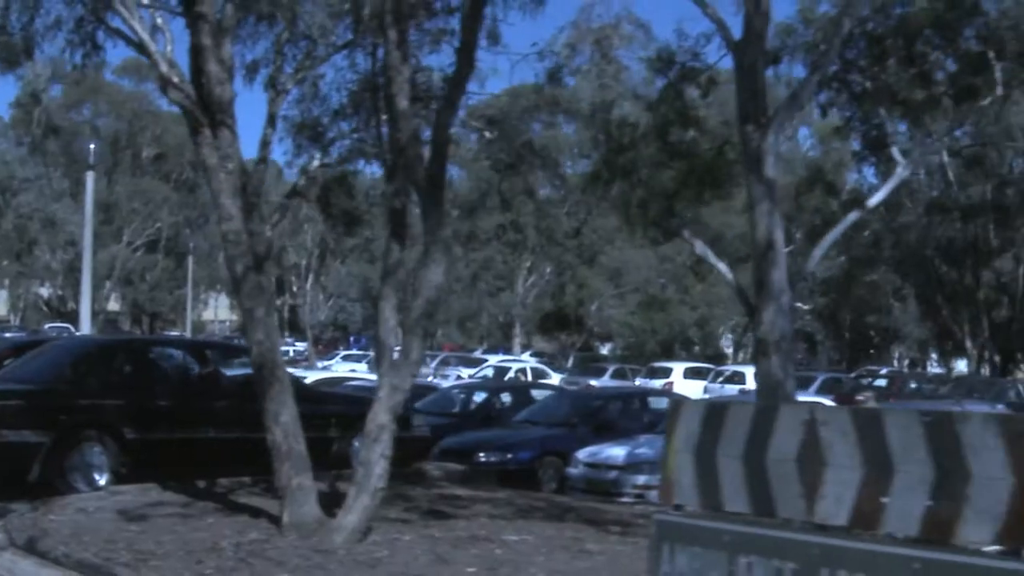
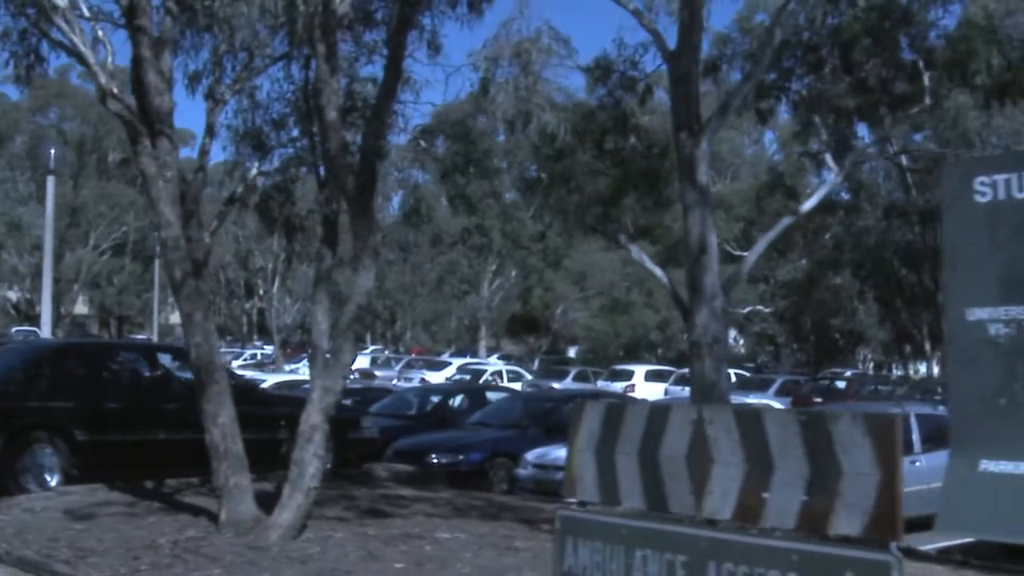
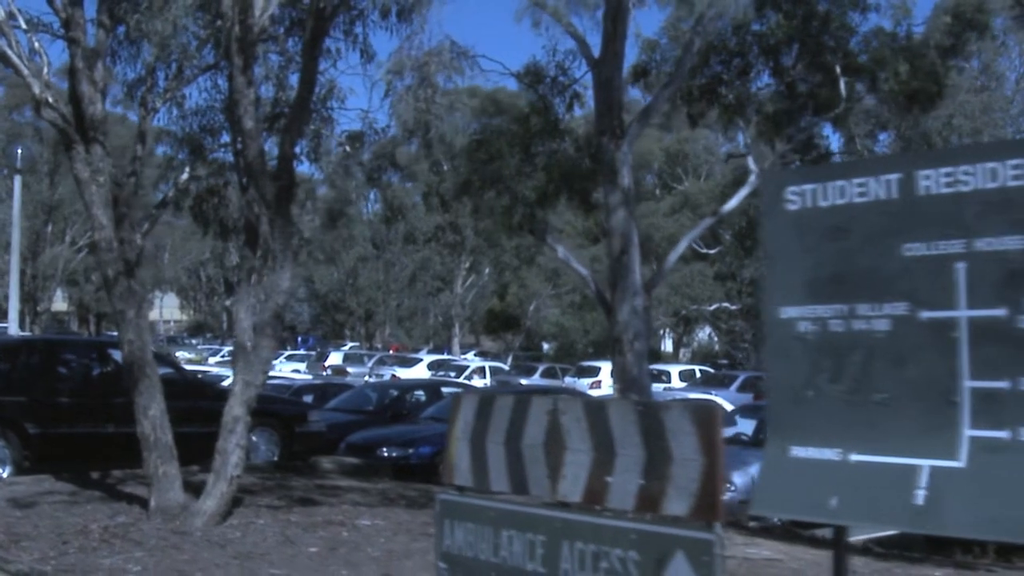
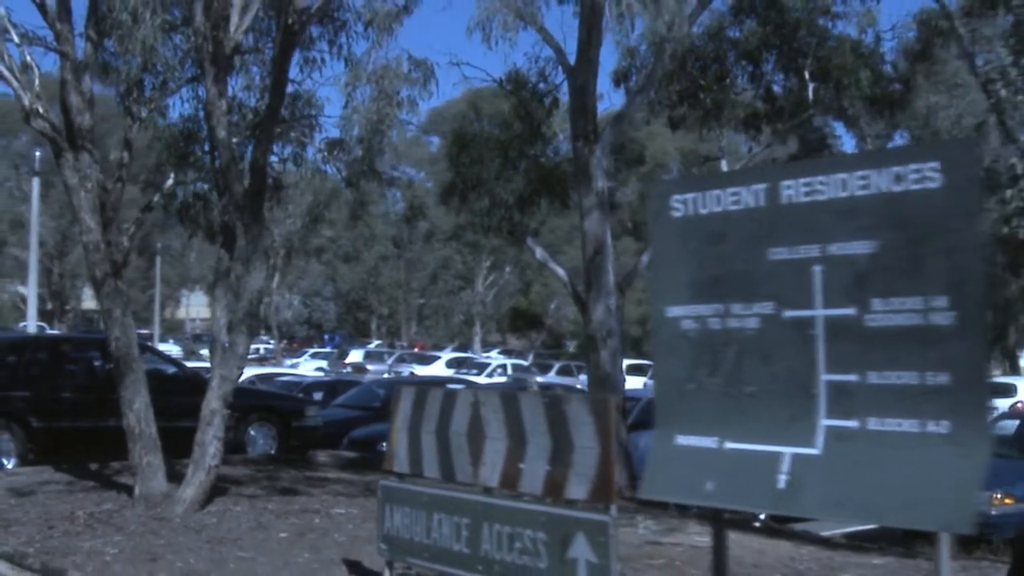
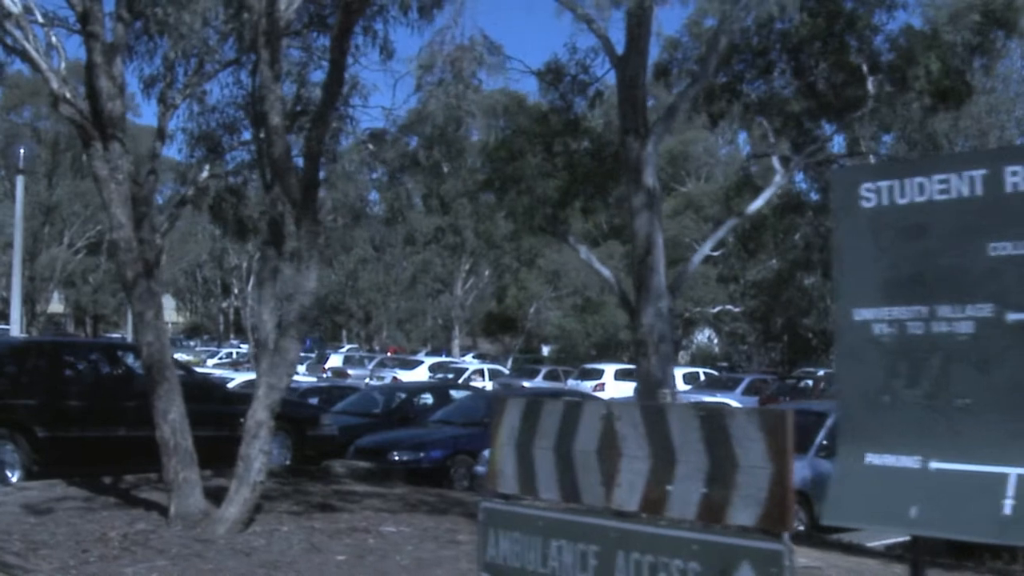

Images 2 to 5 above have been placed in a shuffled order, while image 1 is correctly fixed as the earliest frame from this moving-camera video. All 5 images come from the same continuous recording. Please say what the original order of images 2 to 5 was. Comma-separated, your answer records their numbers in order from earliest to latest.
2, 5, 3, 4
